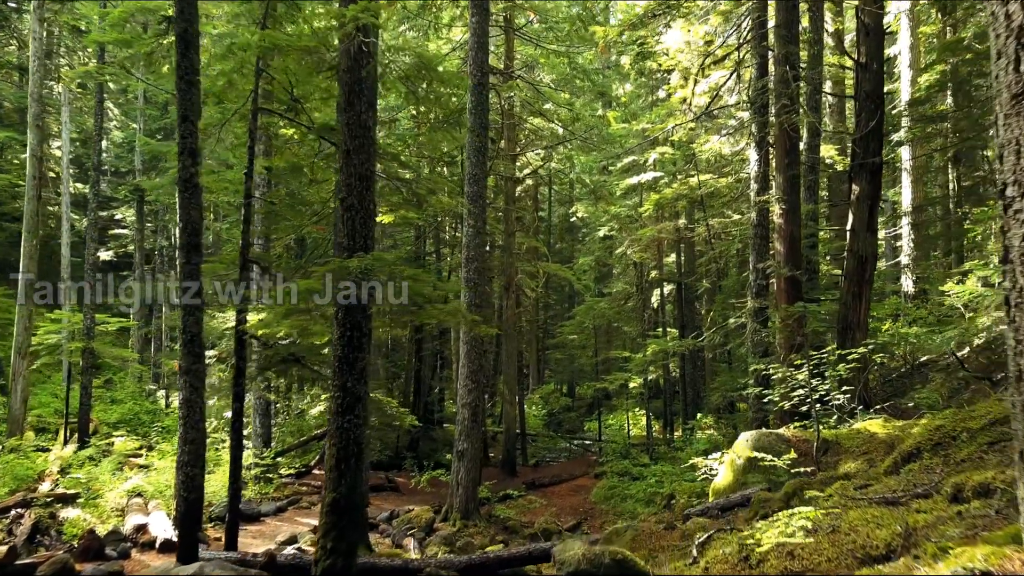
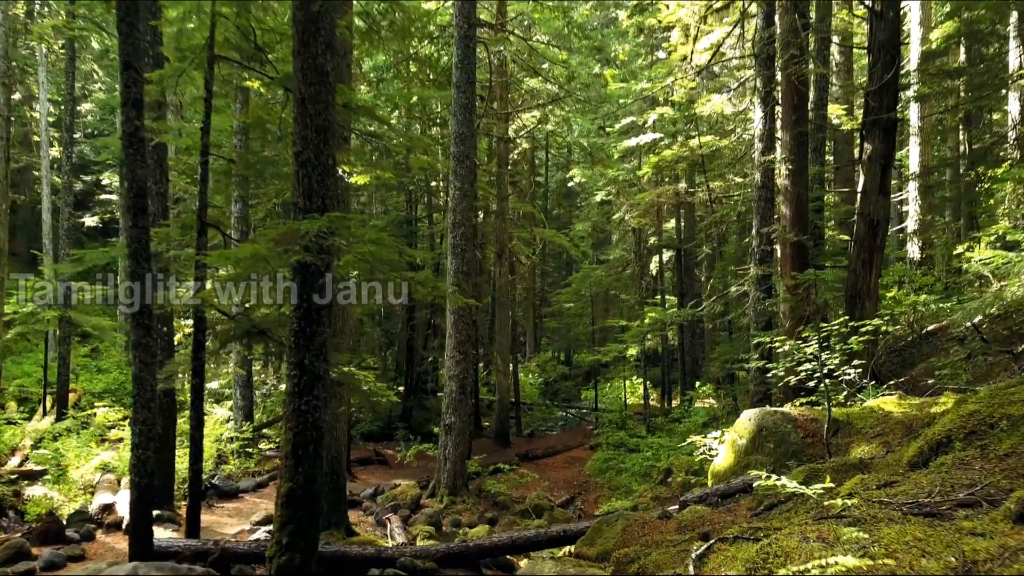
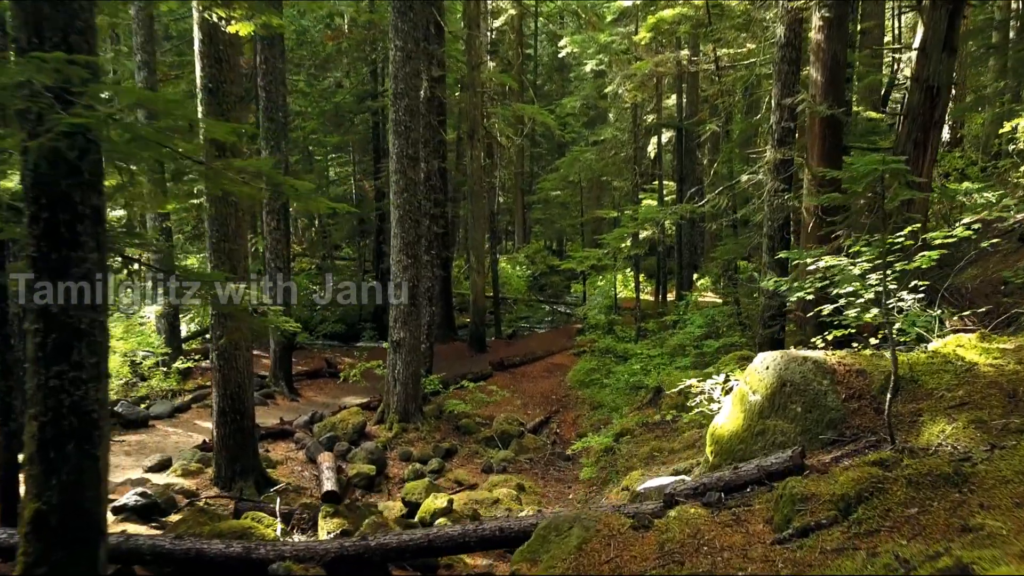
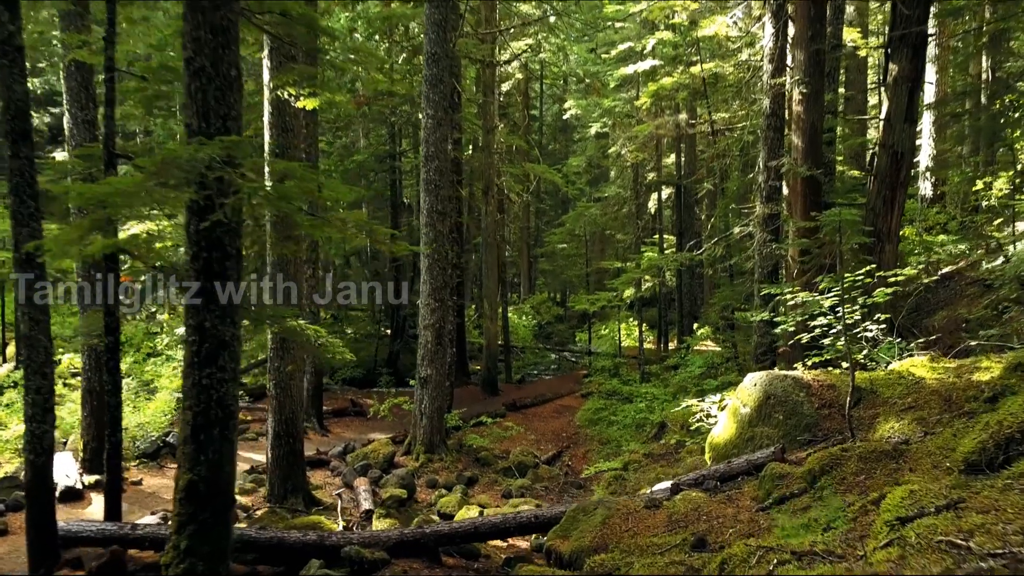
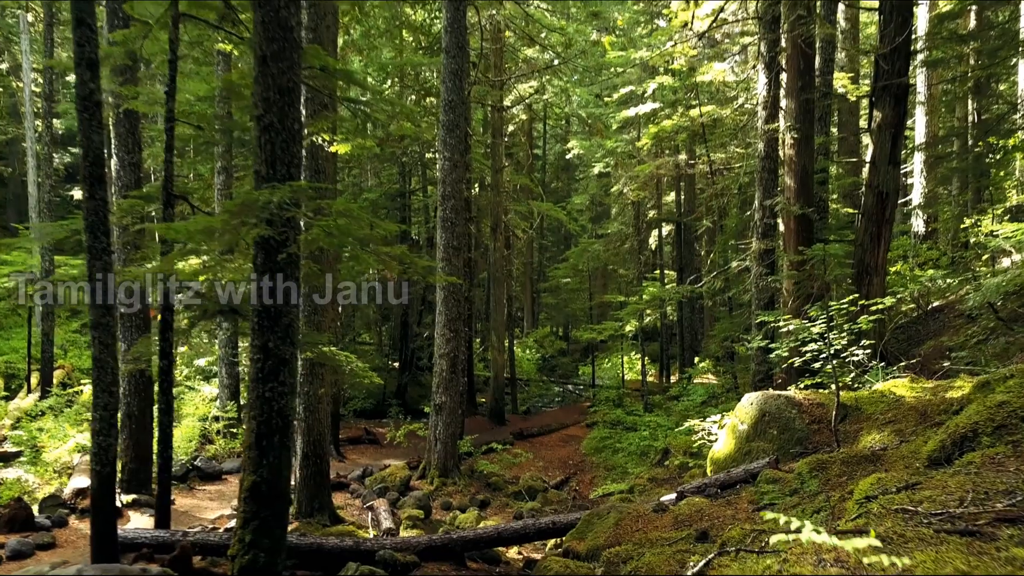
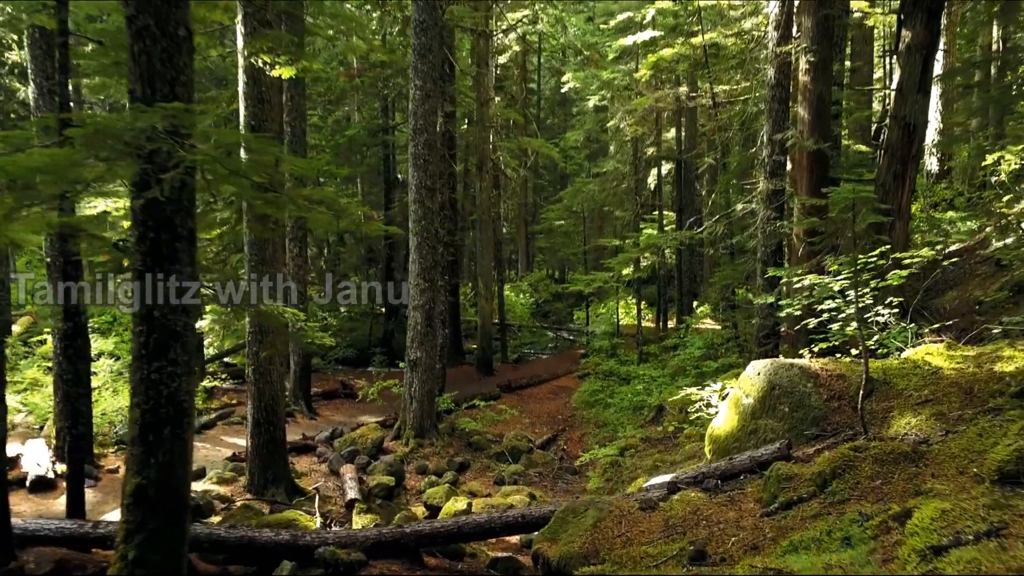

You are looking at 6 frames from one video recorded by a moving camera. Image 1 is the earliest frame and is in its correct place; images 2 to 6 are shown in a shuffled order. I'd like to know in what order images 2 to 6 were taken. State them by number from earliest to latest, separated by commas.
2, 5, 4, 6, 3
